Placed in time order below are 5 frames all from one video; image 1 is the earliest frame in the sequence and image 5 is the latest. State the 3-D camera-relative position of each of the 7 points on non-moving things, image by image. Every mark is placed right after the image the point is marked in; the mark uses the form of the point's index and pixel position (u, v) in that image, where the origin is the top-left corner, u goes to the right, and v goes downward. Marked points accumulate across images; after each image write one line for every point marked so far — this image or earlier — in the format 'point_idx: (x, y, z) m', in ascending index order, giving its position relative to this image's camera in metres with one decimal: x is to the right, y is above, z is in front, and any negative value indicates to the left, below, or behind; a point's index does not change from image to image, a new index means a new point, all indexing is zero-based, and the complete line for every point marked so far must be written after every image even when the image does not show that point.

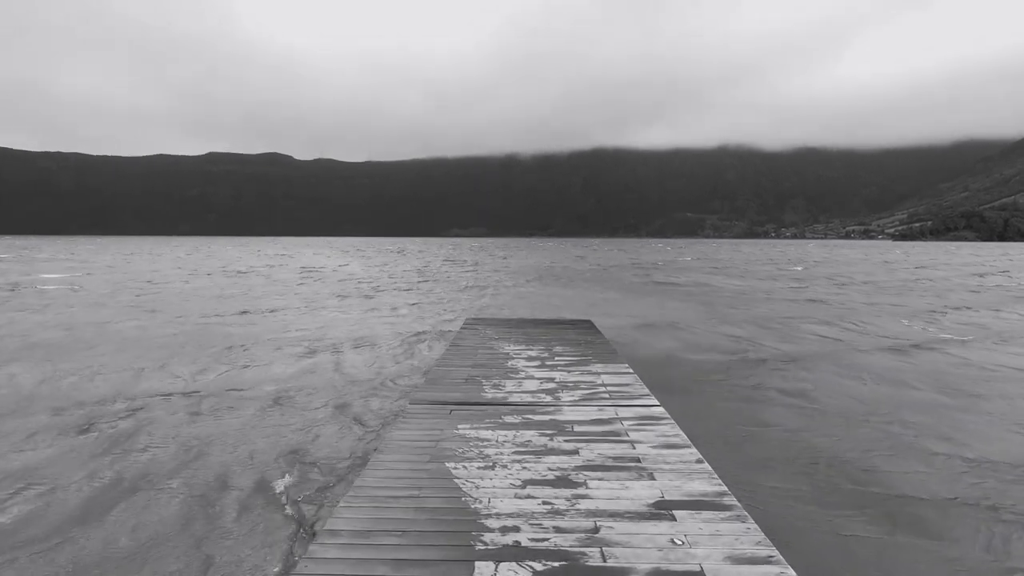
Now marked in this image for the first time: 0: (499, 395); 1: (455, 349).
0: (-0.2, -1.5, +7.5) m
1: (-1.2, -1.2, +10.8) m
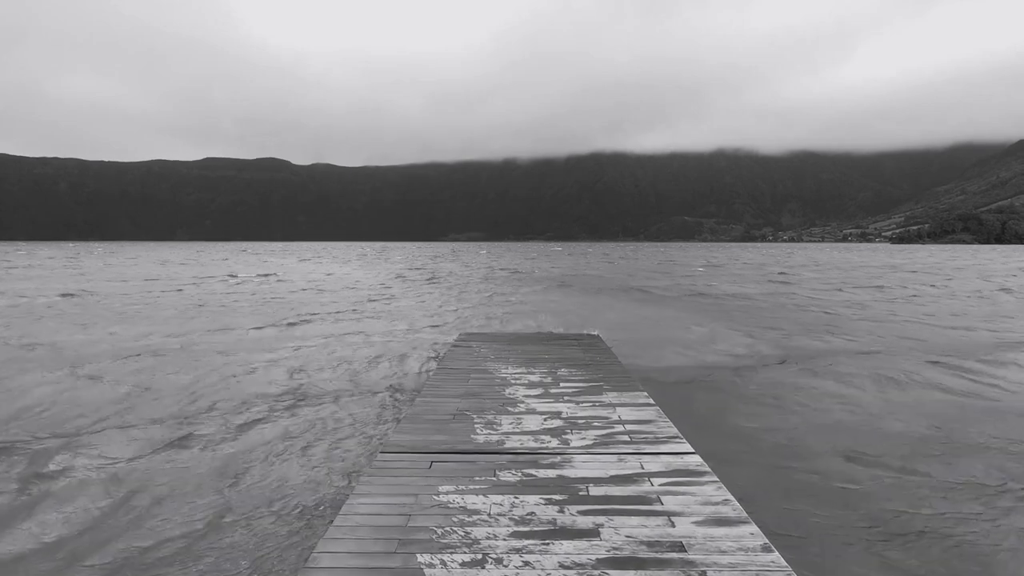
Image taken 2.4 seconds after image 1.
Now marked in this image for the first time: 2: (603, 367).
0: (-0.2, -1.8, +6.1) m
1: (-1.2, -1.5, +9.3) m
2: (+1.6, -1.5, +9.7) m
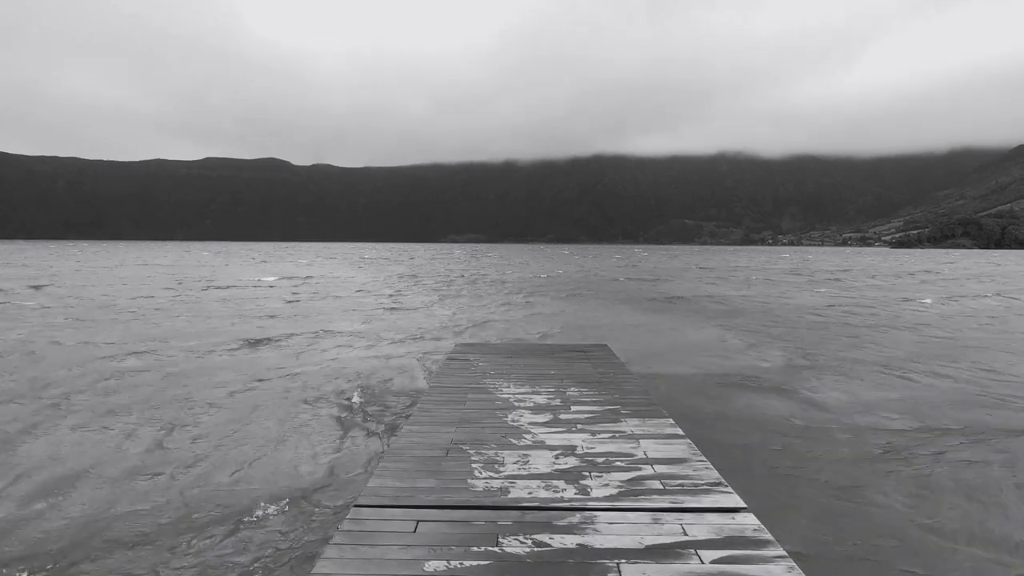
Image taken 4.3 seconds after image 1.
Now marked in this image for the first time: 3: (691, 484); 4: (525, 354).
0: (-0.2, -1.9, +5.0) m
1: (-1.2, -1.6, +8.2) m
2: (+1.7, -1.6, +8.5) m
3: (+1.7, -1.8, +5.0) m
4: (+0.3, -1.4, +11.0) m
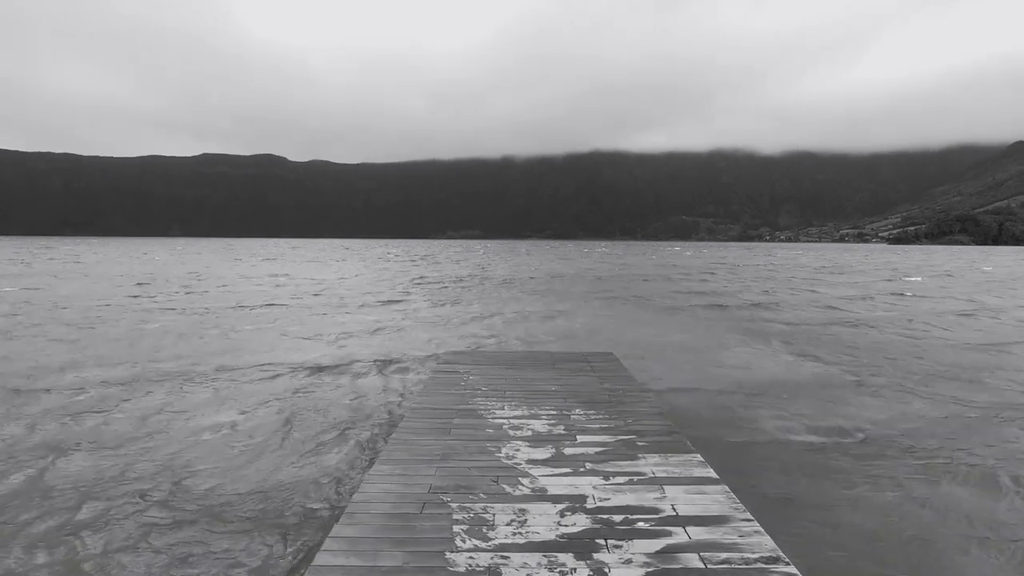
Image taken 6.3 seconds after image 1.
0: (-0.2, -2.0, +3.8) m
1: (-1.2, -1.7, +7.0) m
2: (+1.6, -1.7, +7.3) m
3: (+1.7, -1.9, +3.8) m
4: (+0.2, -1.4, +9.8) m
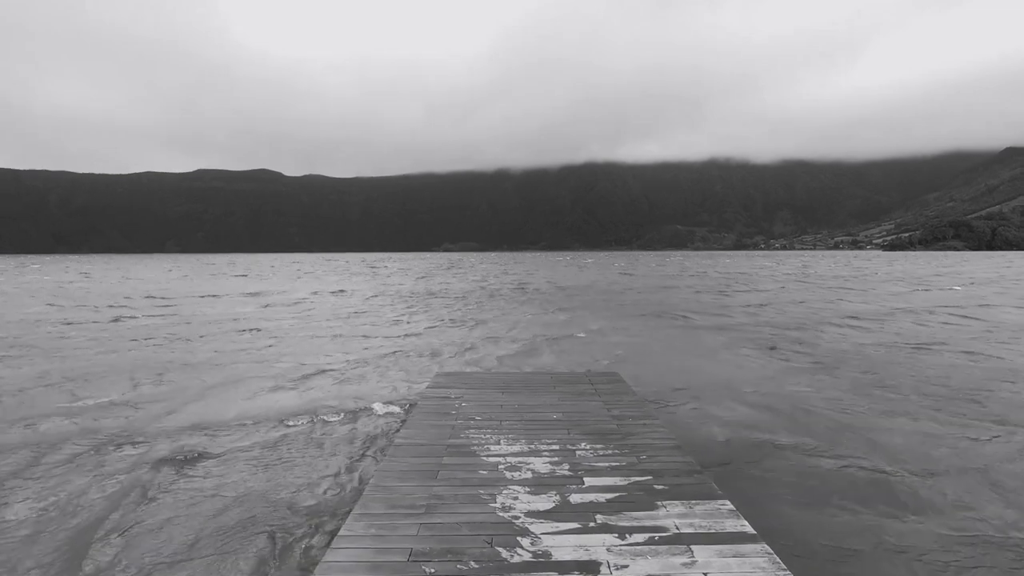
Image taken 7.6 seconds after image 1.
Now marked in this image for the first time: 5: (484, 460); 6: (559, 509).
0: (-0.2, -2.1, +2.9) m
1: (-1.3, -1.9, +6.1) m
2: (+1.6, -1.9, +6.5) m
3: (+1.6, -2.1, +3.0) m
4: (+0.2, -1.7, +9.0) m
5: (-0.3, -1.9, +5.8) m
6: (+0.4, -2.0, +4.7) m
